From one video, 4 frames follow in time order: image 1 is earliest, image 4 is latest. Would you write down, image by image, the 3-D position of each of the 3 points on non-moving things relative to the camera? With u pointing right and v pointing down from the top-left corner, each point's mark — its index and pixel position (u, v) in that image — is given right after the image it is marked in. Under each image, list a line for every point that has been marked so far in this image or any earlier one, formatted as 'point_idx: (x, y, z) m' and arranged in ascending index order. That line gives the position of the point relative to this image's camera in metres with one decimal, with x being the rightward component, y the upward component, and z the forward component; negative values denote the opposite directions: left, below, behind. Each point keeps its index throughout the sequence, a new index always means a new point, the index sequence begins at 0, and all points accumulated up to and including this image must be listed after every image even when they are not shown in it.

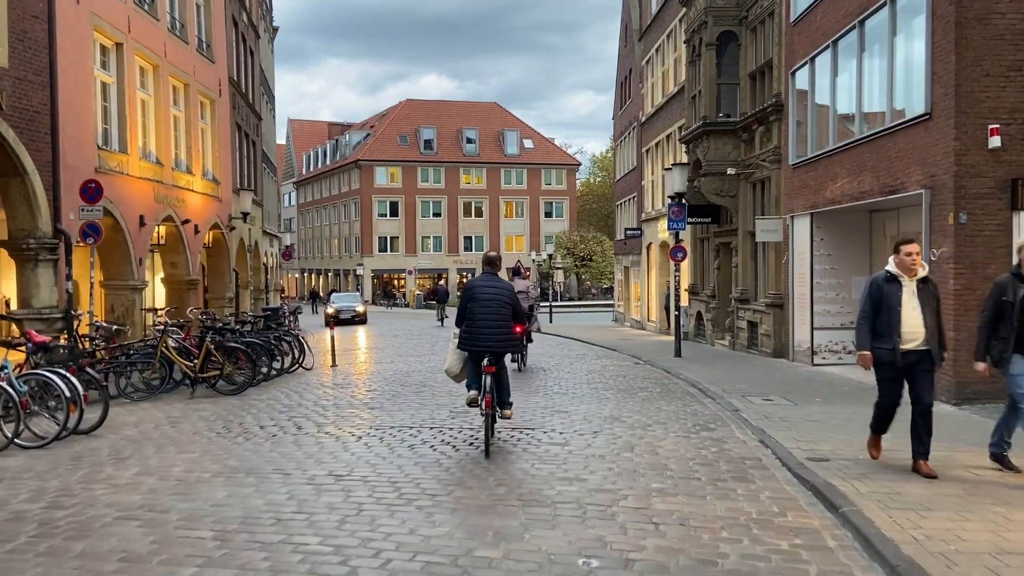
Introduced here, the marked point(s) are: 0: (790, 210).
0: (+5.8, +1.6, +17.5) m
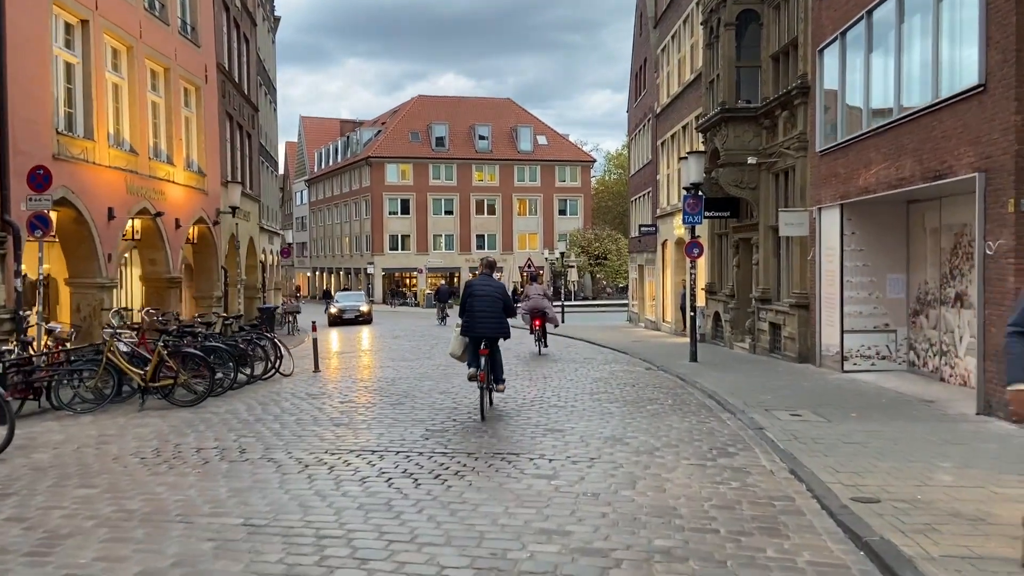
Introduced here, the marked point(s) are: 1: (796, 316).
0: (+5.8, +1.7, +16.0) m
1: (+5.6, -0.6, +16.6) m
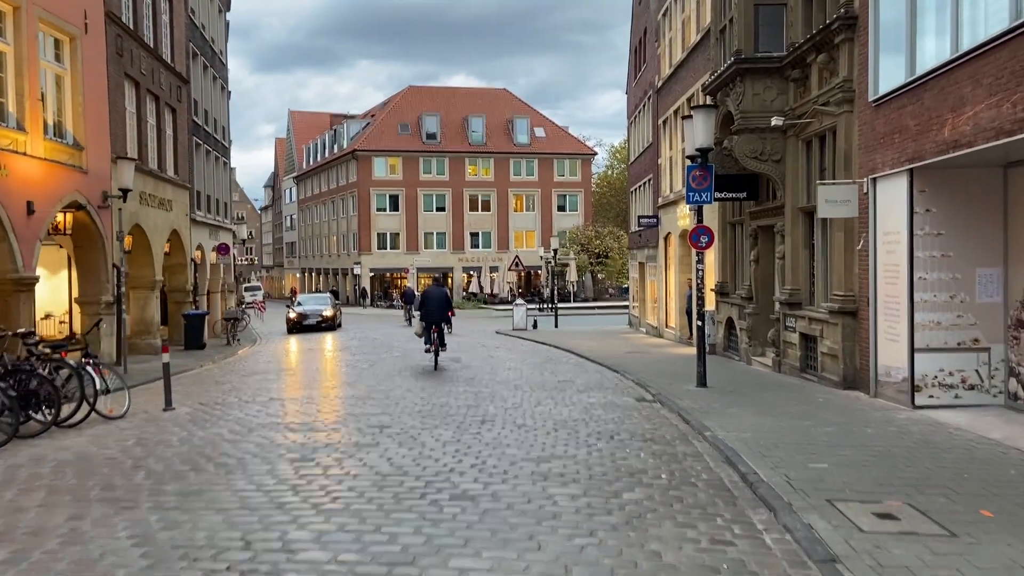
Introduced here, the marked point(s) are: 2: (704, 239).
0: (+5.0, +1.7, +11.7) m
1: (+4.8, -0.6, +12.3) m
2: (+3.2, +0.8, +14.1) m
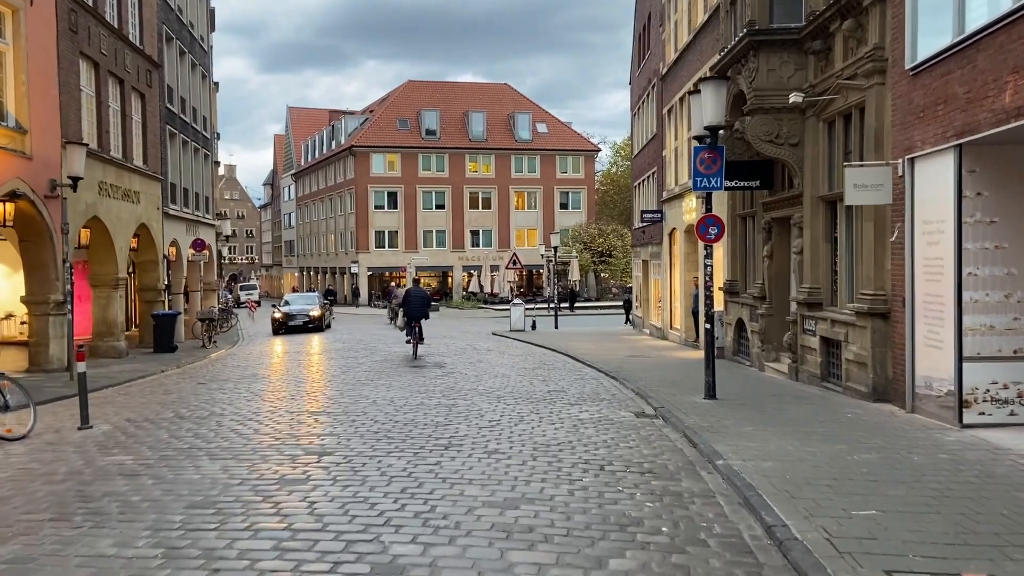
0: (+4.7, +1.7, +10.1) m
1: (+4.6, -0.5, +10.7) m
2: (+3.0, +0.8, +12.5) m
